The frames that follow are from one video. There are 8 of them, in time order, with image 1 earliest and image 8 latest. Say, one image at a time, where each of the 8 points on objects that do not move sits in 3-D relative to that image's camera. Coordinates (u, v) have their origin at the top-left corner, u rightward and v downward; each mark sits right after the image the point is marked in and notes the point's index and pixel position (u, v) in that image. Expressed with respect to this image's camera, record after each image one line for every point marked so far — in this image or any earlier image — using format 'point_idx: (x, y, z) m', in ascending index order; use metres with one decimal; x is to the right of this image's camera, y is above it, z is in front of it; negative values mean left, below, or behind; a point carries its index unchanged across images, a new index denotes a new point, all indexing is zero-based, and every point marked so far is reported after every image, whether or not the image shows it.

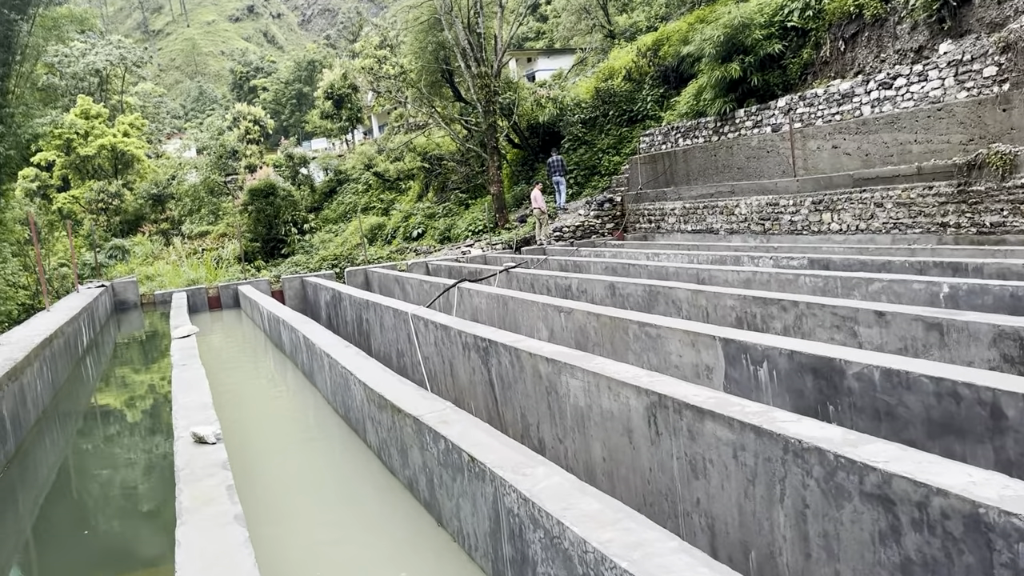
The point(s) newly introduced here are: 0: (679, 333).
0: (+0.8, -0.2, +4.1) m
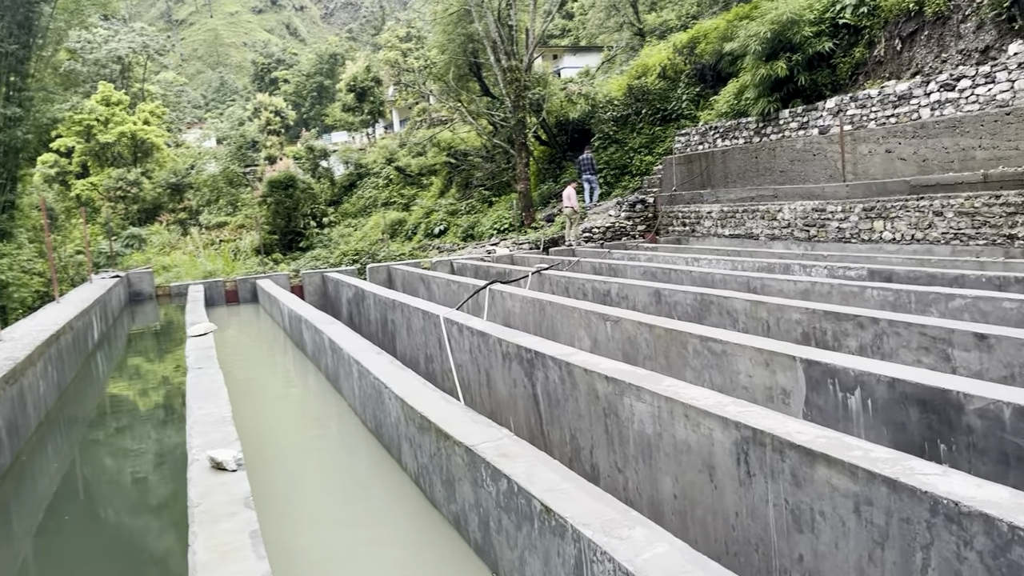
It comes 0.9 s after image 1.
0: (+1.0, -0.3, +3.7) m
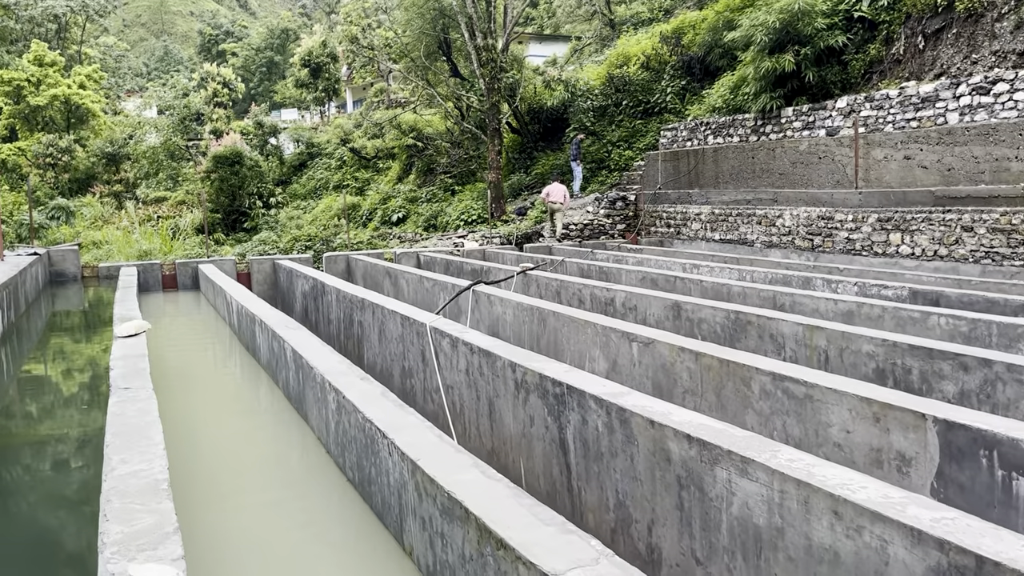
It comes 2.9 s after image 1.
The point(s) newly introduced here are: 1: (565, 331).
0: (+1.1, -0.4, +2.9) m
1: (+0.3, -0.2, +4.8) m
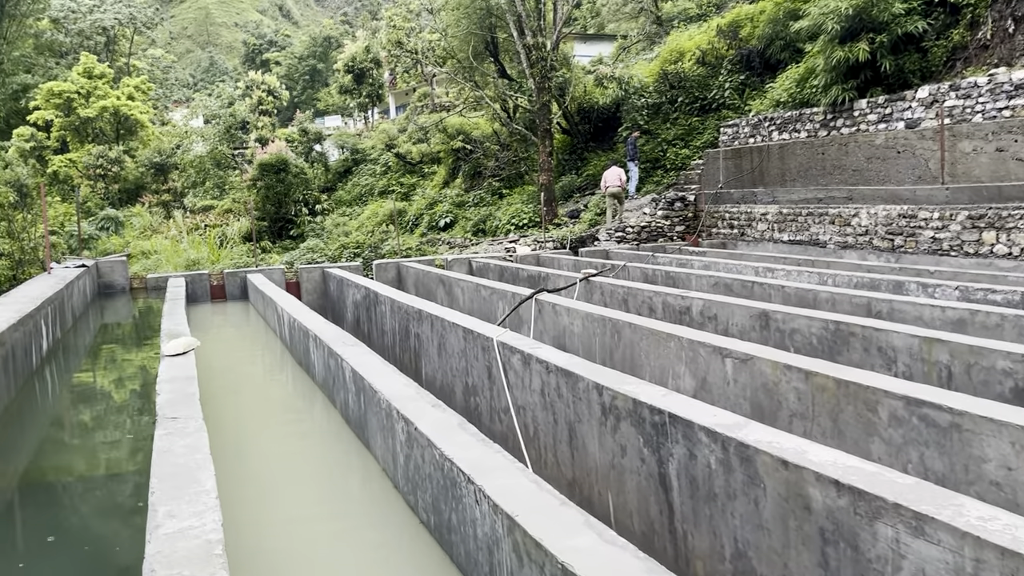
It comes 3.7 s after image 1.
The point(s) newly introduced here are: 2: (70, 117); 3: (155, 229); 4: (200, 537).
0: (+1.4, -0.4, +2.4) m
1: (+0.7, -0.3, +4.4) m
2: (-10.1, +3.9, +19.5) m
3: (-7.2, +1.2, +17.3) m
4: (-0.7, -0.6, +2.0) m
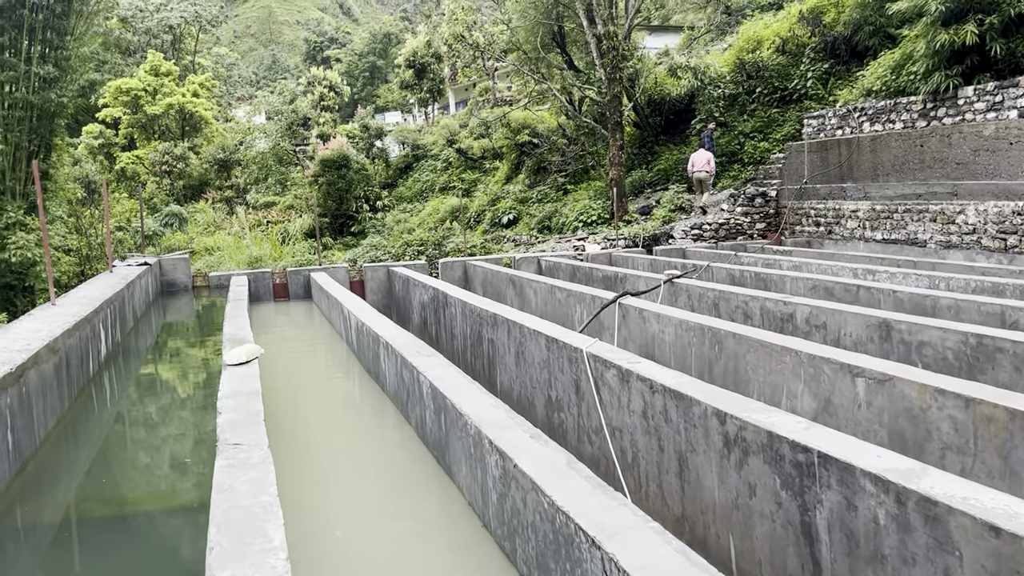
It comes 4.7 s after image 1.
0: (+1.7, -0.5, +1.9) m
1: (+1.1, -0.3, +3.9) m
2: (-8.7, +4.0, +19.7) m
3: (-6.0, +1.3, +17.3) m
4: (-0.5, -0.6, +1.7) m
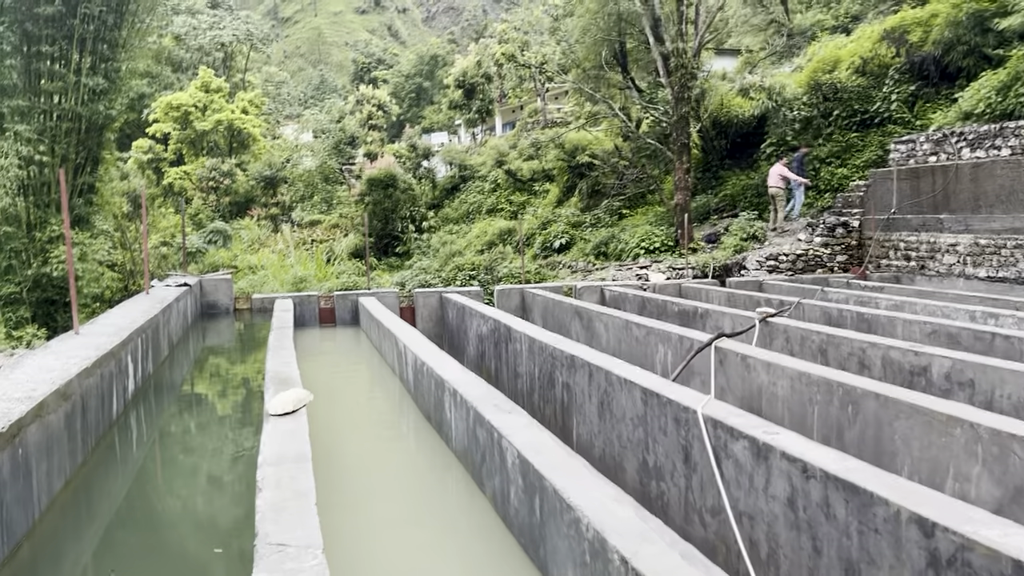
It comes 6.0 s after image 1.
0: (+2.0, -0.6, +1.1) m
1: (+1.5, -0.5, +3.2) m
2: (-7.5, +3.6, +19.5) m
3: (-5.0, +0.9, +17.0) m
4: (-0.2, -0.7, +1.0) m
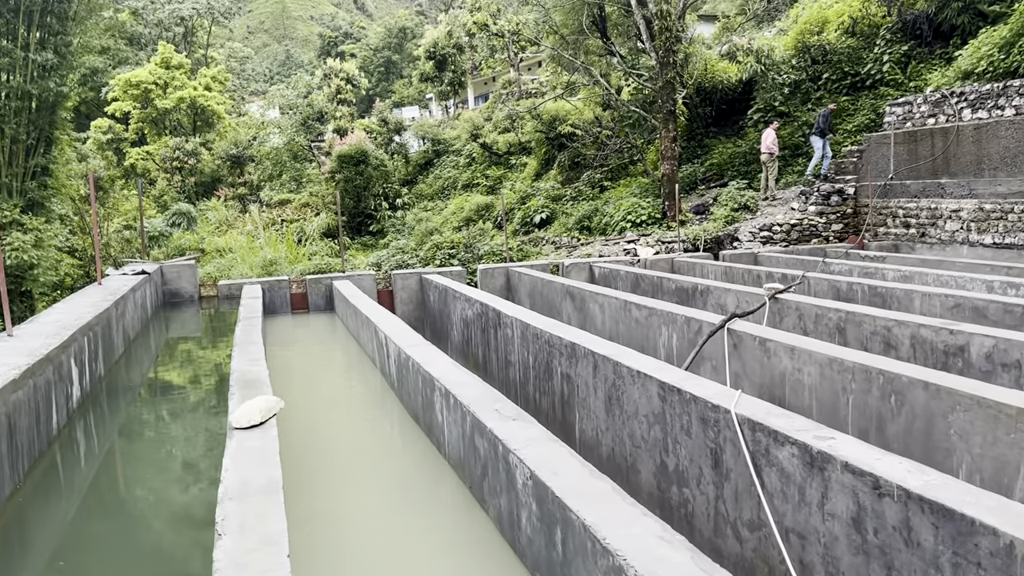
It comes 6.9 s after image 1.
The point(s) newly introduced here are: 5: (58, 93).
0: (+2.1, -0.6, +0.8) m
1: (+1.5, -0.4, +2.8) m
2: (-8.1, +4.0, +18.7) m
3: (-5.4, +1.2, +16.3) m
4: (-0.1, -0.7, +0.6) m
5: (-5.1, +2.2, +9.6) m
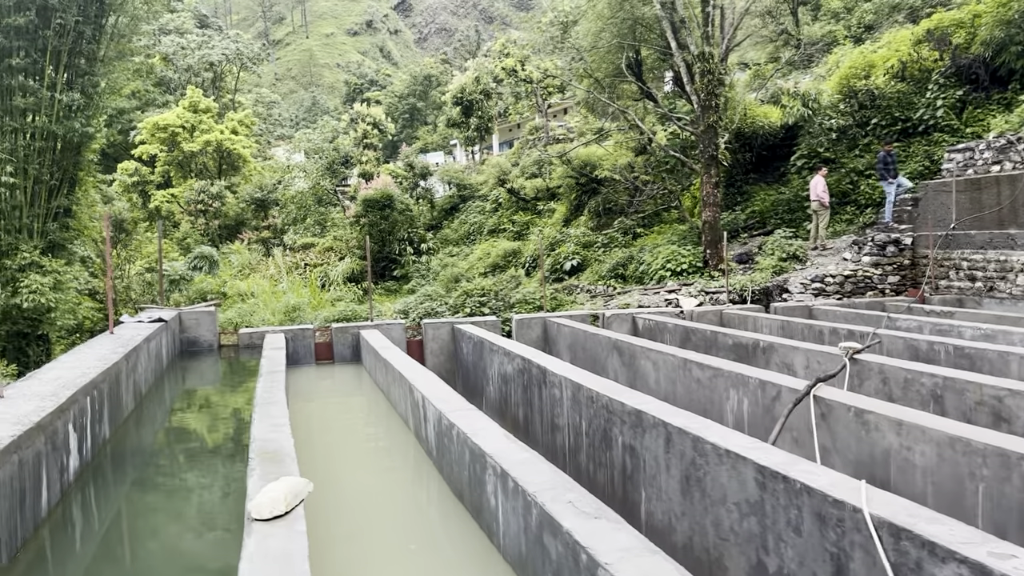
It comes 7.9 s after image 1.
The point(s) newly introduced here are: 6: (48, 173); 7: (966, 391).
0: (+2.2, -0.7, +0.2) m
1: (+1.7, -0.6, +2.3) m
2: (-7.4, +3.0, +18.6) m
3: (-4.9, +0.4, +16.0) m
4: (0.0, -0.8, +0.1) m
5: (-4.7, +1.7, +9.4) m
6: (-5.0, +1.3, +9.2) m
7: (+2.1, -0.5, +3.9) m
